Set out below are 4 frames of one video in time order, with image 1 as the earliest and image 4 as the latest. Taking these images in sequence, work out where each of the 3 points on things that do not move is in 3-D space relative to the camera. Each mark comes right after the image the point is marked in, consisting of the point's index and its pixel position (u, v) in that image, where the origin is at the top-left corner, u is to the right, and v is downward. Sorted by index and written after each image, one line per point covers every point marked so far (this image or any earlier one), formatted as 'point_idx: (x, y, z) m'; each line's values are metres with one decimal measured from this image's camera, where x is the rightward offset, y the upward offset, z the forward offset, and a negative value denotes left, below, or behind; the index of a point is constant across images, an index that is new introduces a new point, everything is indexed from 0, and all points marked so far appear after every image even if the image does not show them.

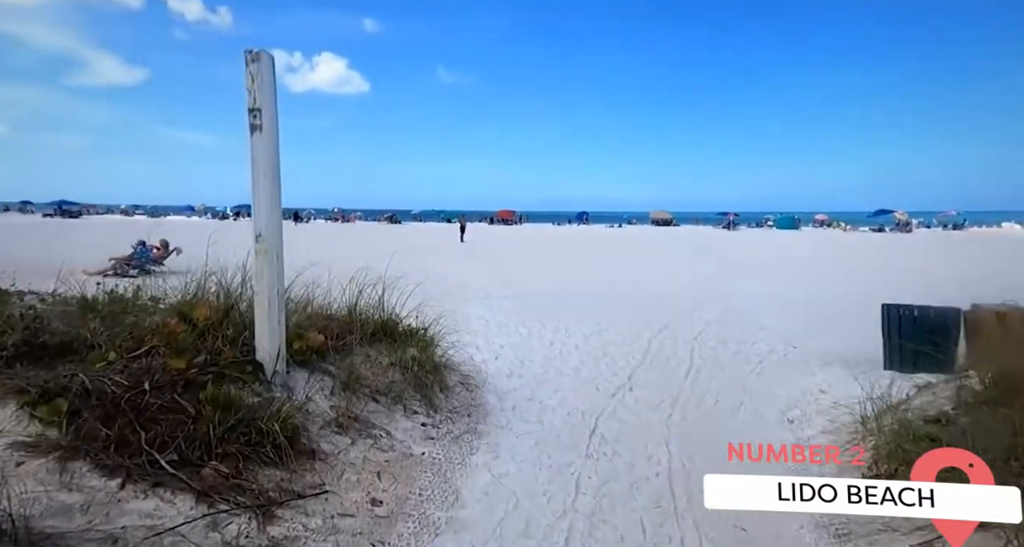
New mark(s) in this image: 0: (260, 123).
0: (-1.7, +1.0, +4.2) m
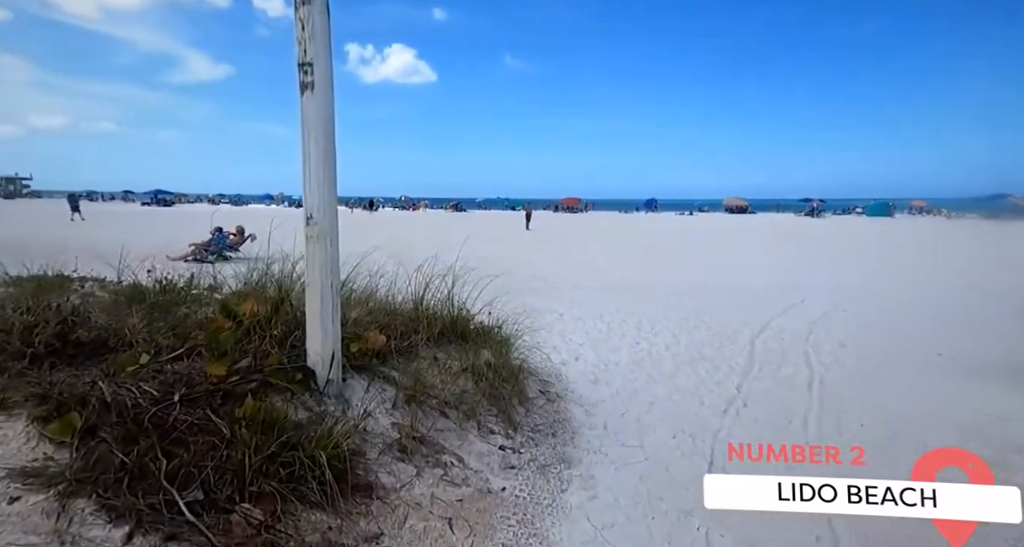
0: (-1.1, +1.0, +3.5) m
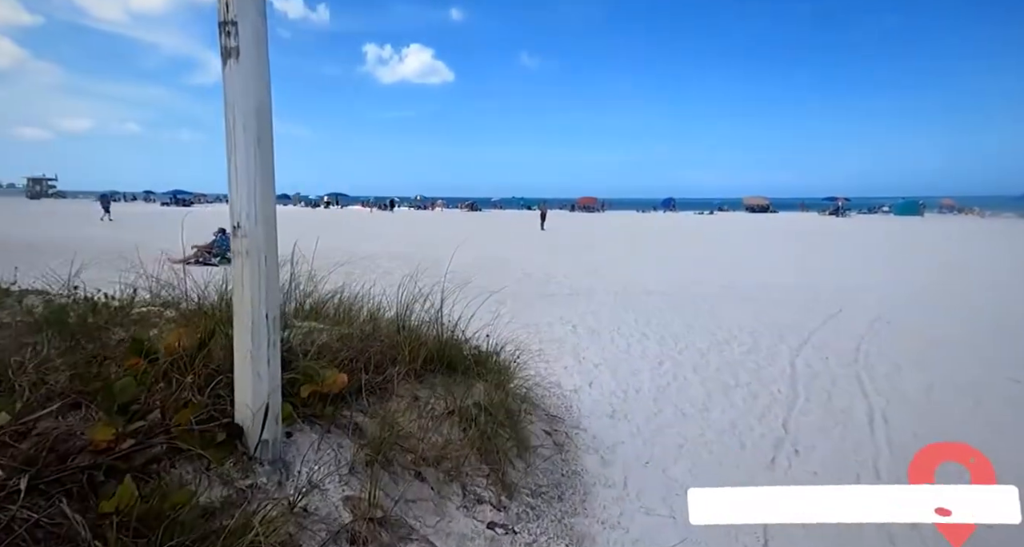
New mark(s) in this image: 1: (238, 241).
0: (-1.2, +0.9, +2.6) m
1: (-1.2, +0.1, +2.7) m
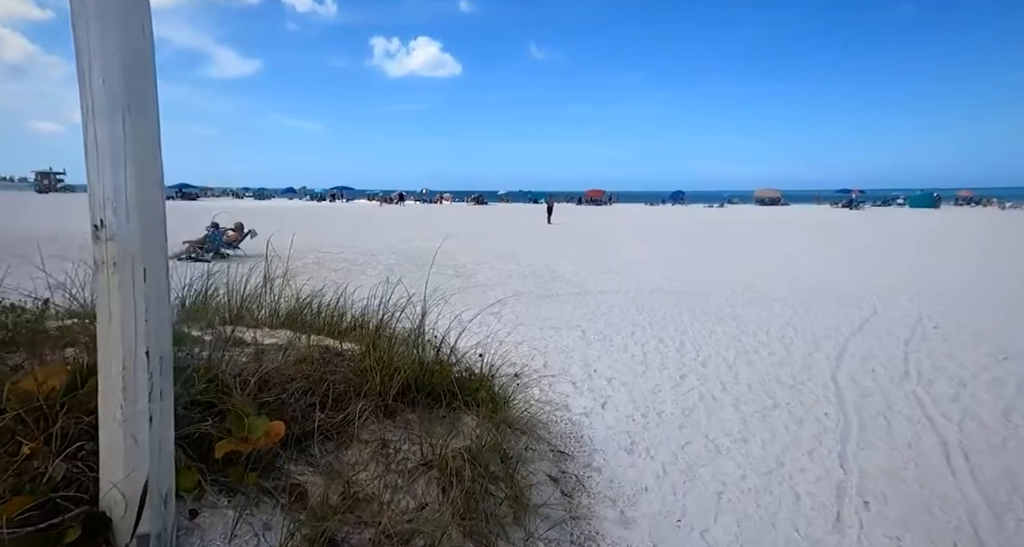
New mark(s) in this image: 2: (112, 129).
0: (-1.2, +0.9, +1.7) m
1: (-1.2, +0.1, +1.9) m
2: (-1.2, +0.4, +1.8) m
